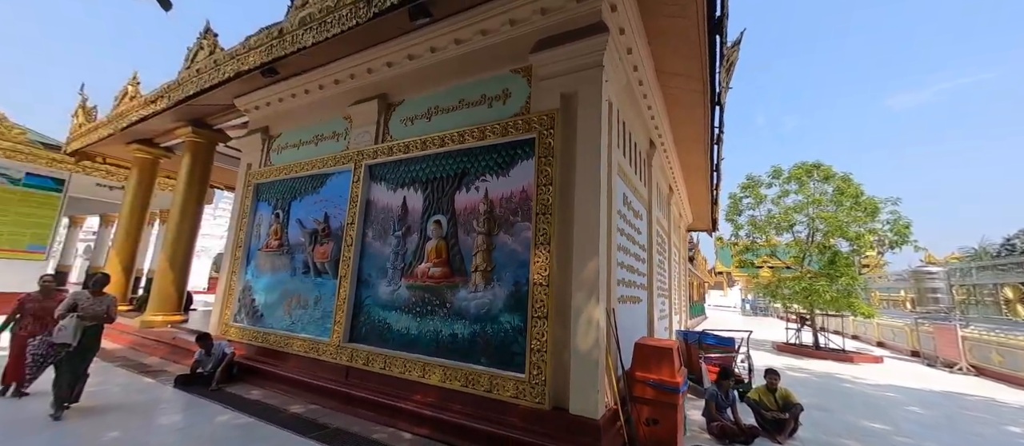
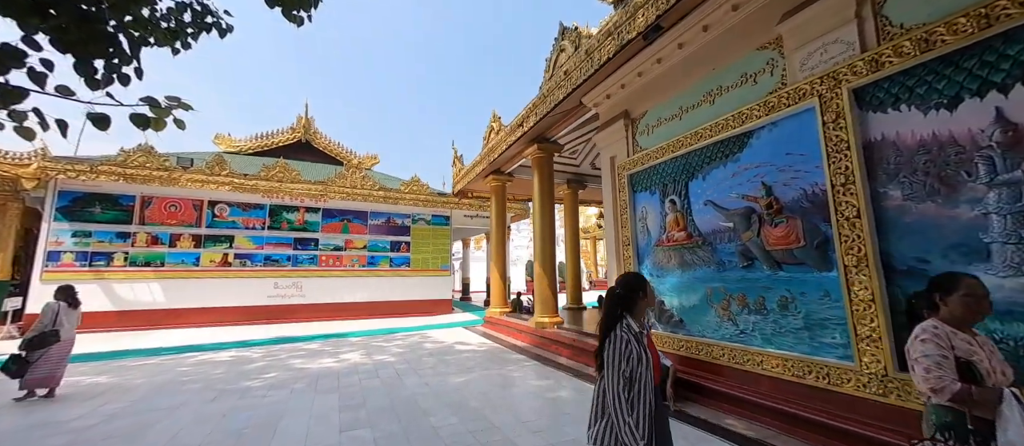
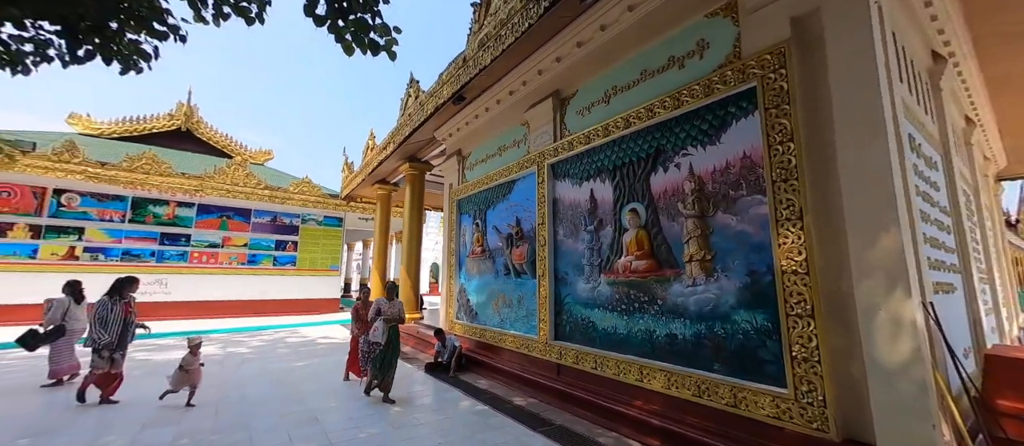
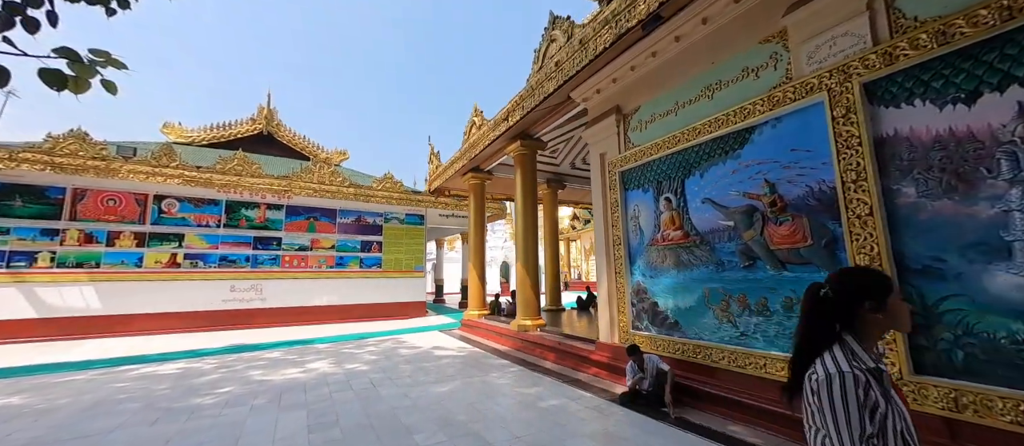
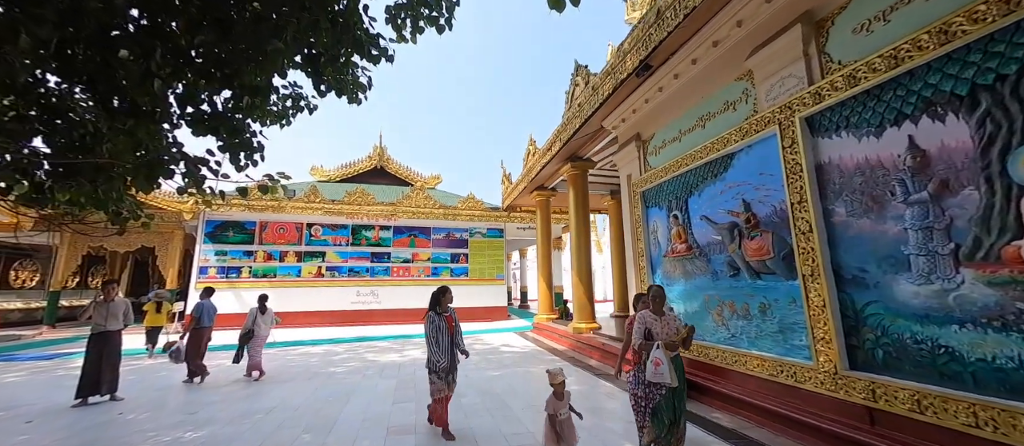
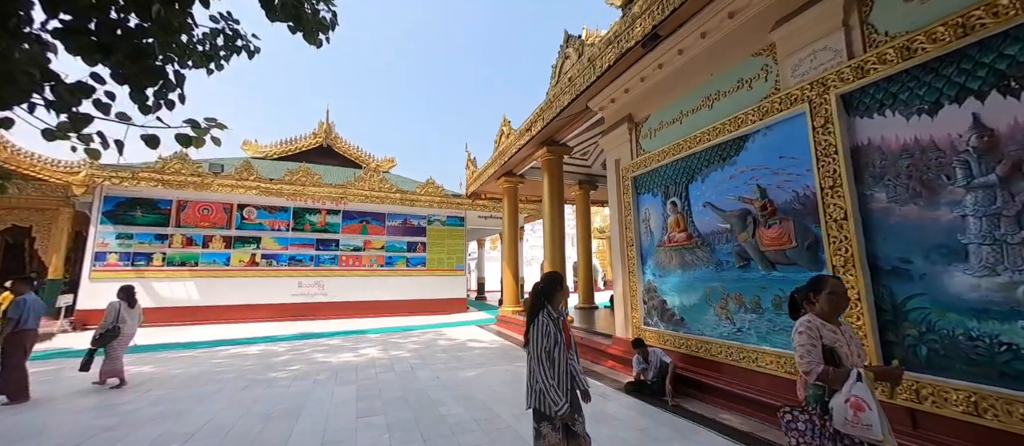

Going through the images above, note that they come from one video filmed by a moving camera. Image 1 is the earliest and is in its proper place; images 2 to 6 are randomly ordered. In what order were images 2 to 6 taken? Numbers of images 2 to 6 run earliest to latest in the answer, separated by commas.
3, 5, 6, 2, 4
